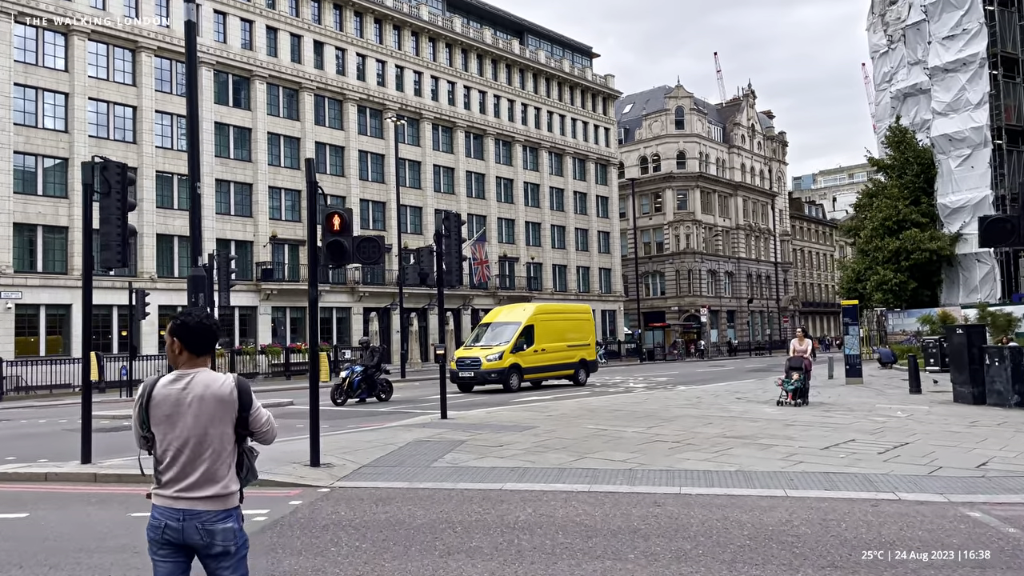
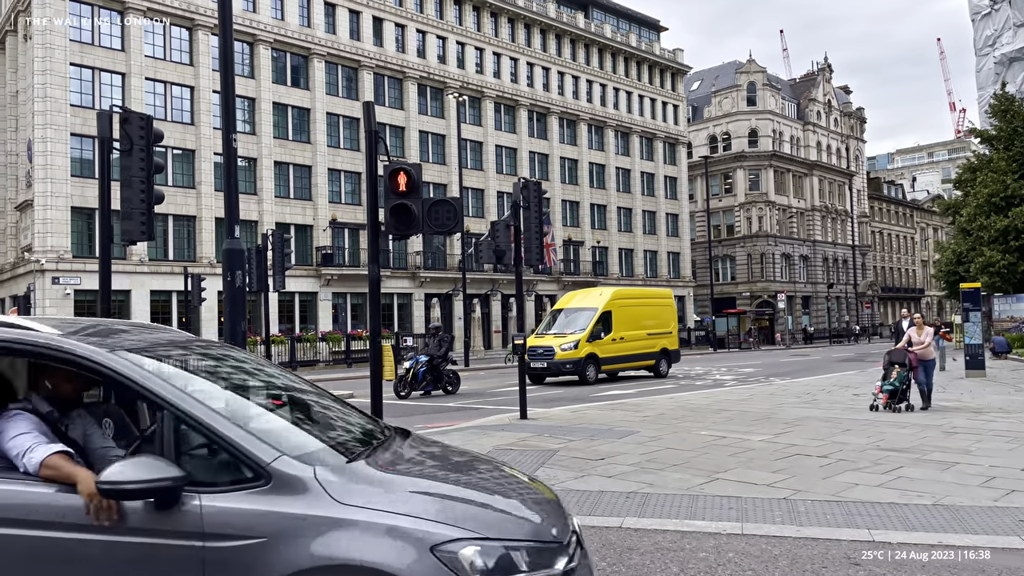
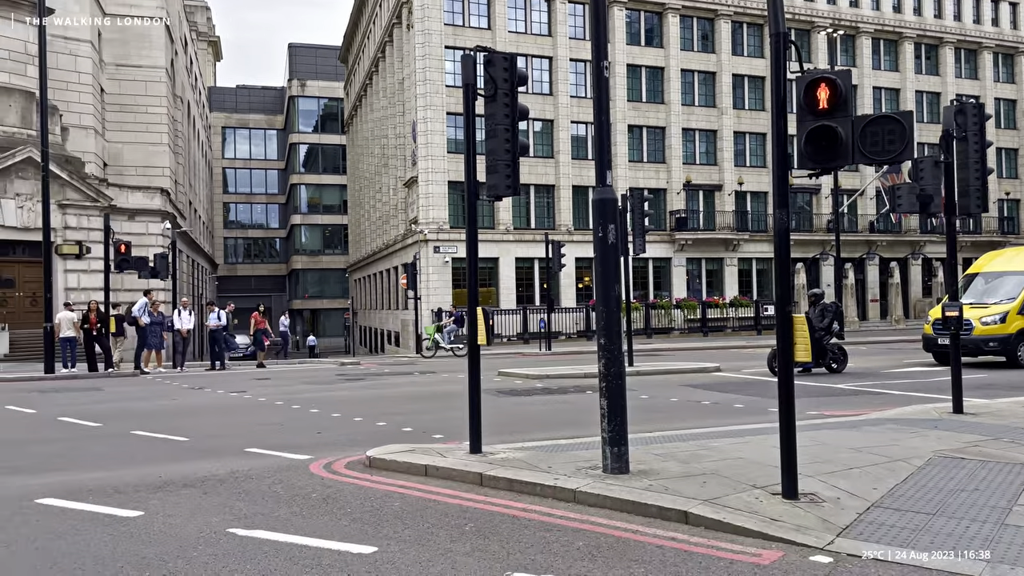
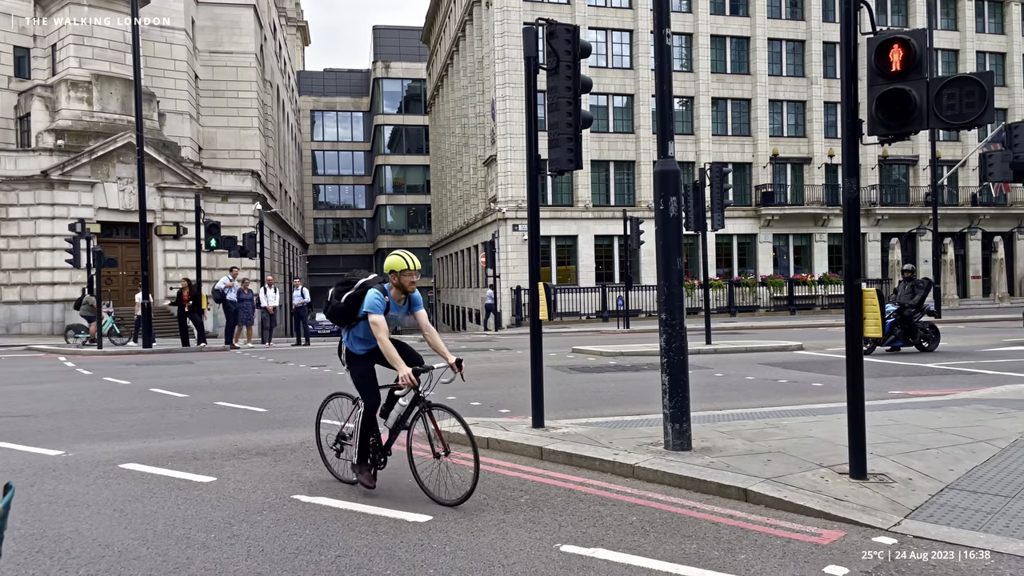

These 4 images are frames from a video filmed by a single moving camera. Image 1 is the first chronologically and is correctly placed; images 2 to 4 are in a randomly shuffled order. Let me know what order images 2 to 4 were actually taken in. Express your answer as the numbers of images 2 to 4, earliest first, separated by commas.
2, 3, 4
